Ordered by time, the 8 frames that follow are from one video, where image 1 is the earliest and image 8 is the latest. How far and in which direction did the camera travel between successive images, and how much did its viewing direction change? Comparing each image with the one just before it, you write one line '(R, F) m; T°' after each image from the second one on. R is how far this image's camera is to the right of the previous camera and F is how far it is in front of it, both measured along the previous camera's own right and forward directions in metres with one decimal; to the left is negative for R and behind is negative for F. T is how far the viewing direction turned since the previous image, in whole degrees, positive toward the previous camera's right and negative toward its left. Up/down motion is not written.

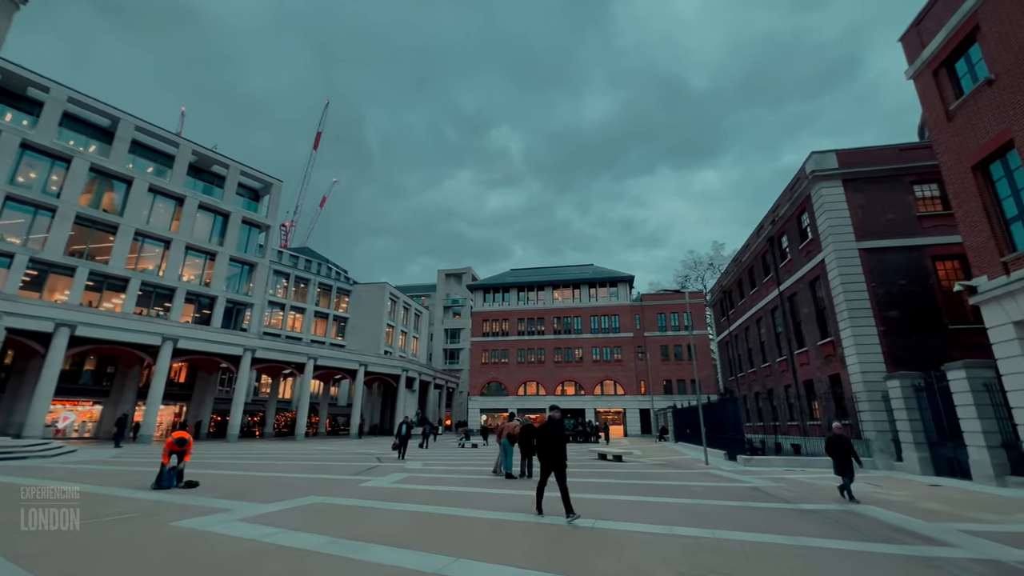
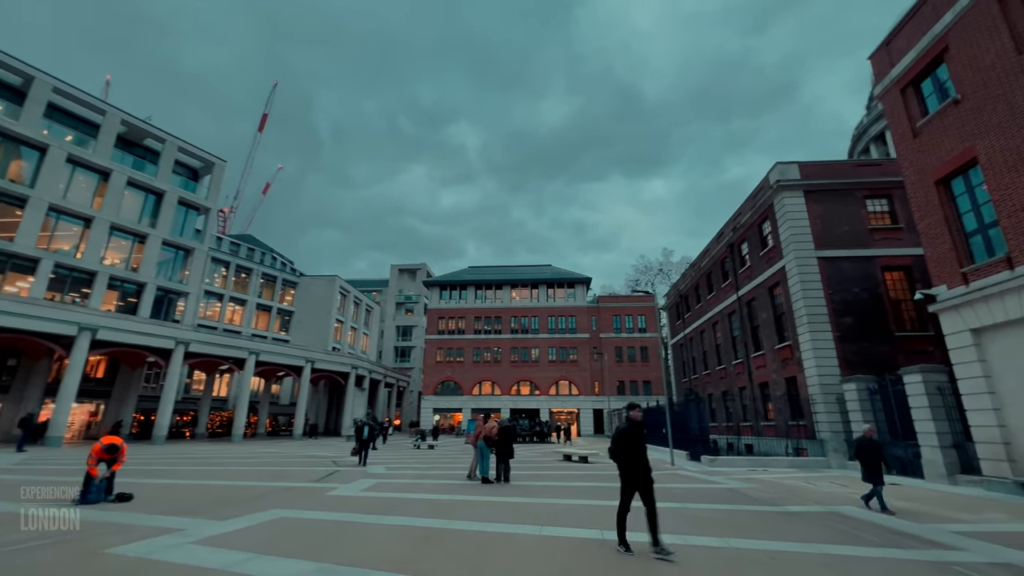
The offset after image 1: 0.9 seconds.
(-0.8, +0.7) m; +6°
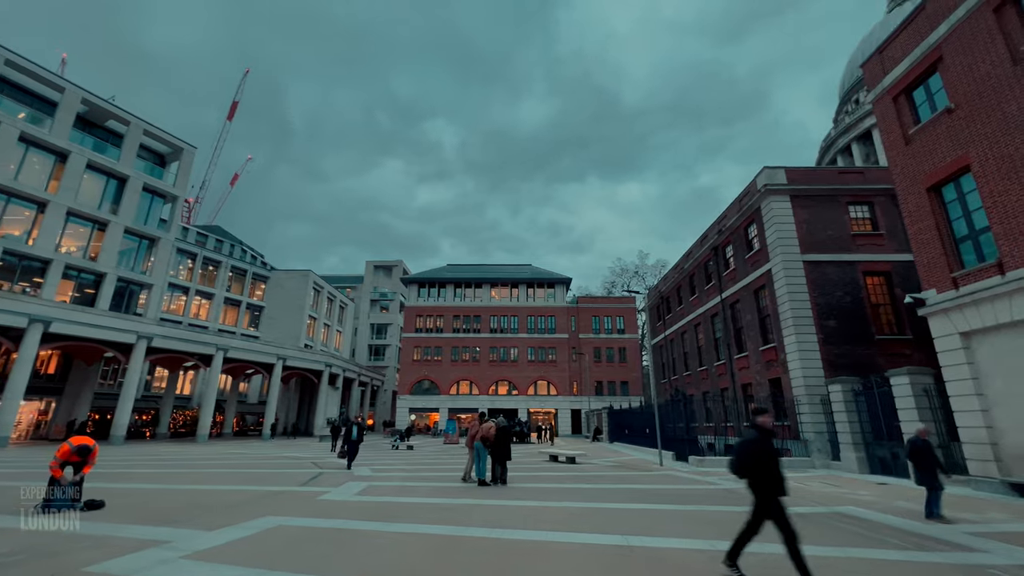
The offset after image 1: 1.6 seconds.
(-0.7, +0.4) m; +3°
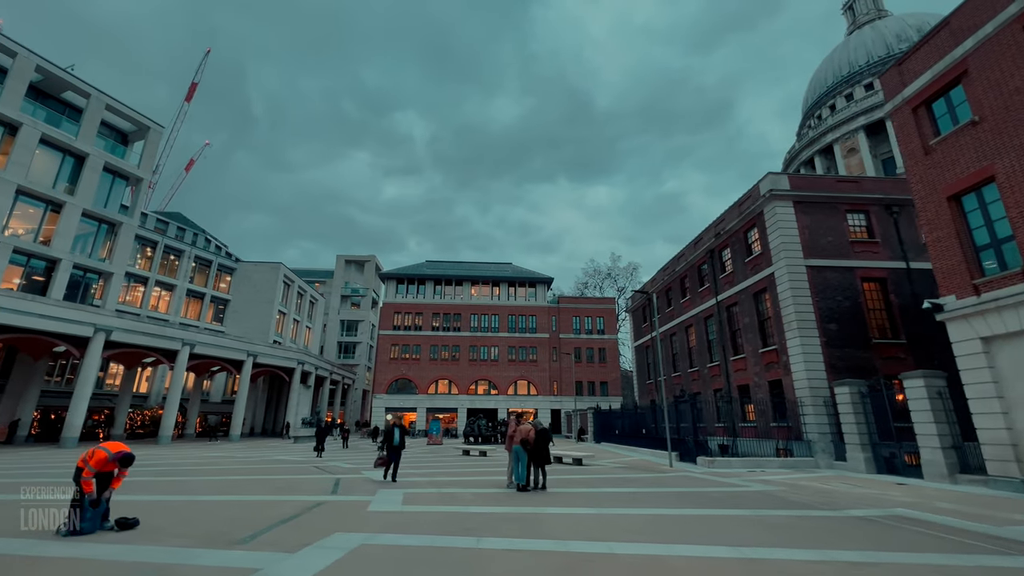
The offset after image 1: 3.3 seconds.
(-1.9, +0.6) m; +5°
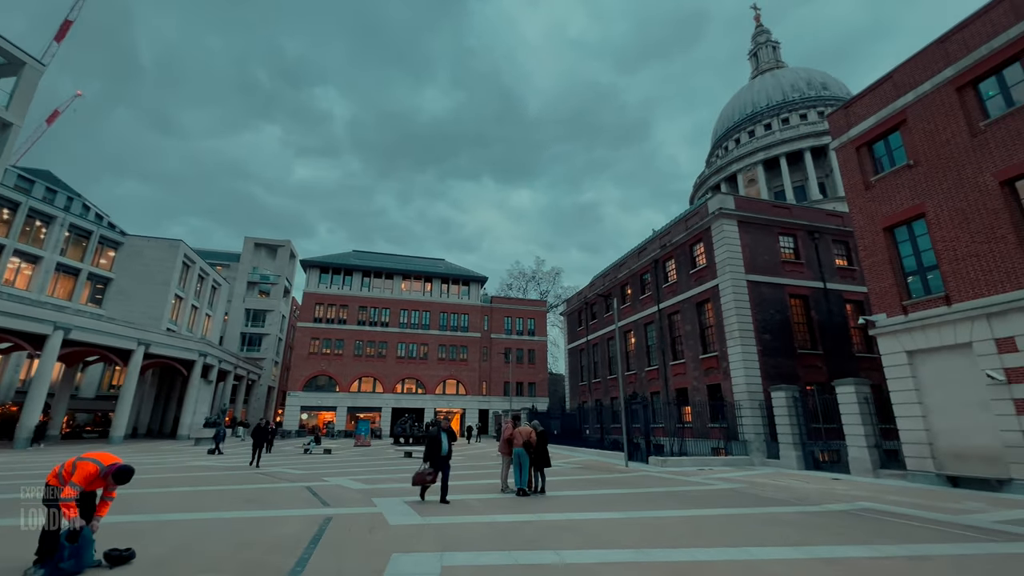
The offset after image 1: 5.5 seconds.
(-2.2, +0.7) m; +11°
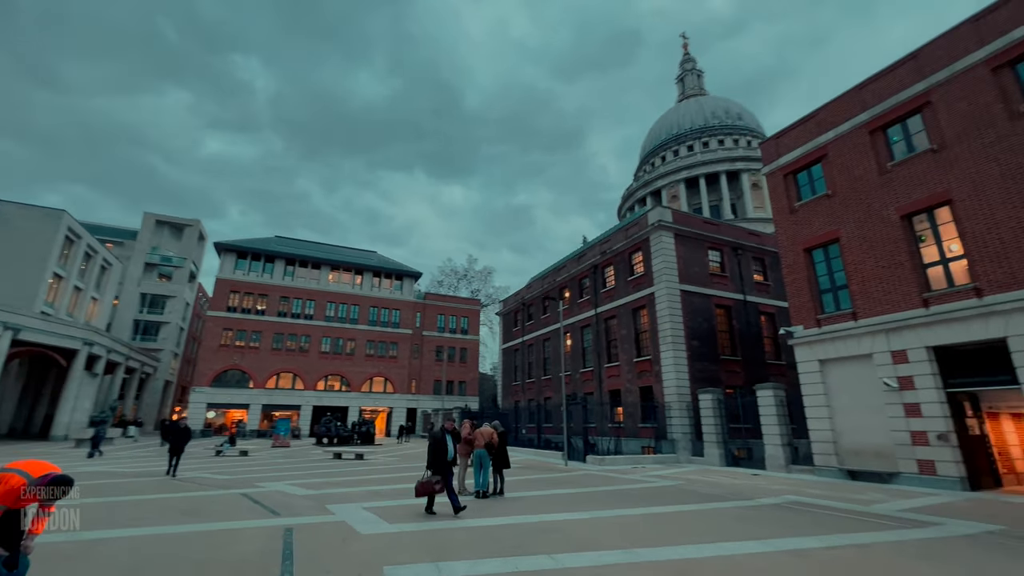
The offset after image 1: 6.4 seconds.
(-1.0, +0.2) m; +9°
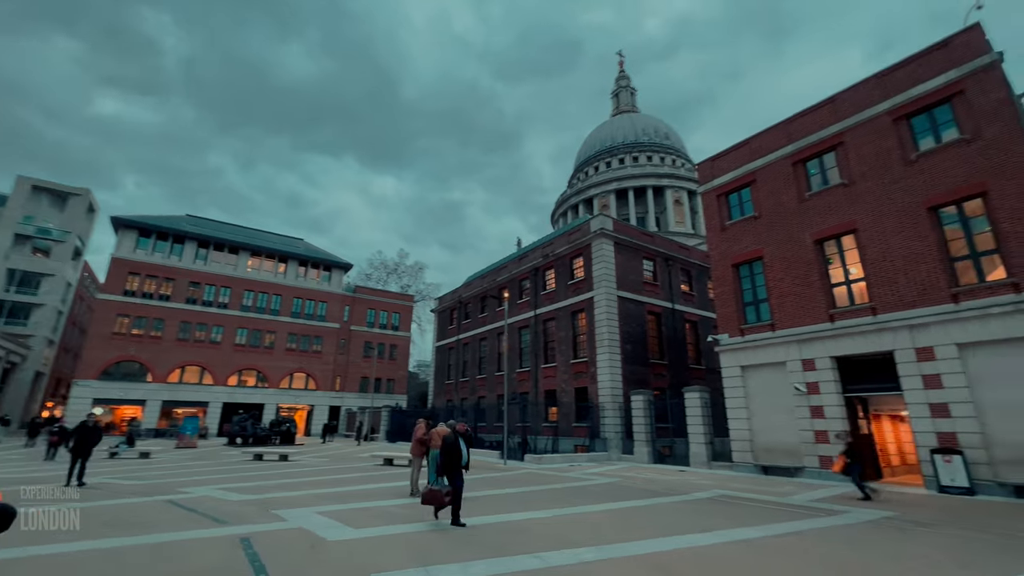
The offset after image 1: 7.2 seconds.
(-0.9, +0.1) m; +9°
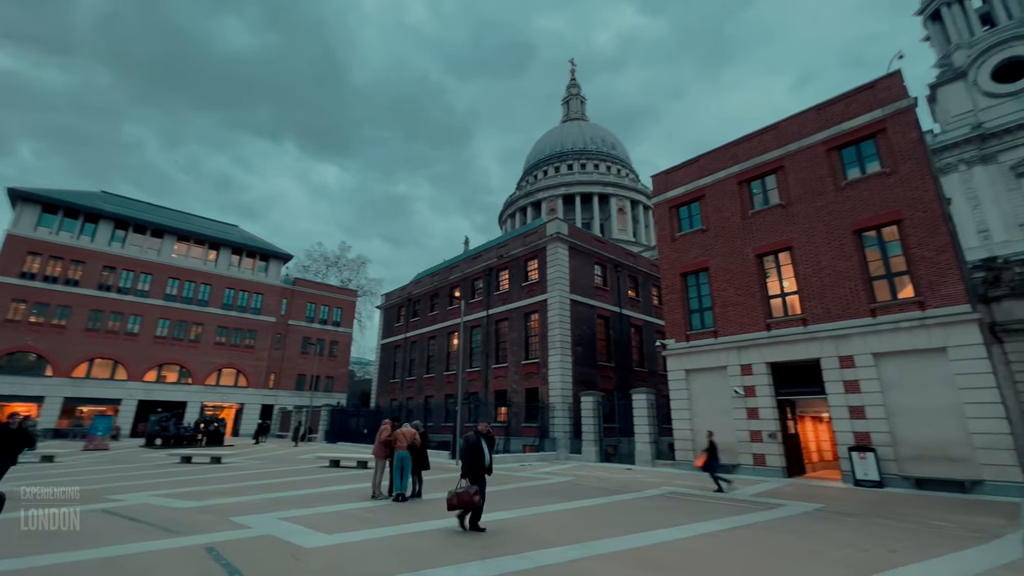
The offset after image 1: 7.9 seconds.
(-0.8, 0.0) m; +7°
